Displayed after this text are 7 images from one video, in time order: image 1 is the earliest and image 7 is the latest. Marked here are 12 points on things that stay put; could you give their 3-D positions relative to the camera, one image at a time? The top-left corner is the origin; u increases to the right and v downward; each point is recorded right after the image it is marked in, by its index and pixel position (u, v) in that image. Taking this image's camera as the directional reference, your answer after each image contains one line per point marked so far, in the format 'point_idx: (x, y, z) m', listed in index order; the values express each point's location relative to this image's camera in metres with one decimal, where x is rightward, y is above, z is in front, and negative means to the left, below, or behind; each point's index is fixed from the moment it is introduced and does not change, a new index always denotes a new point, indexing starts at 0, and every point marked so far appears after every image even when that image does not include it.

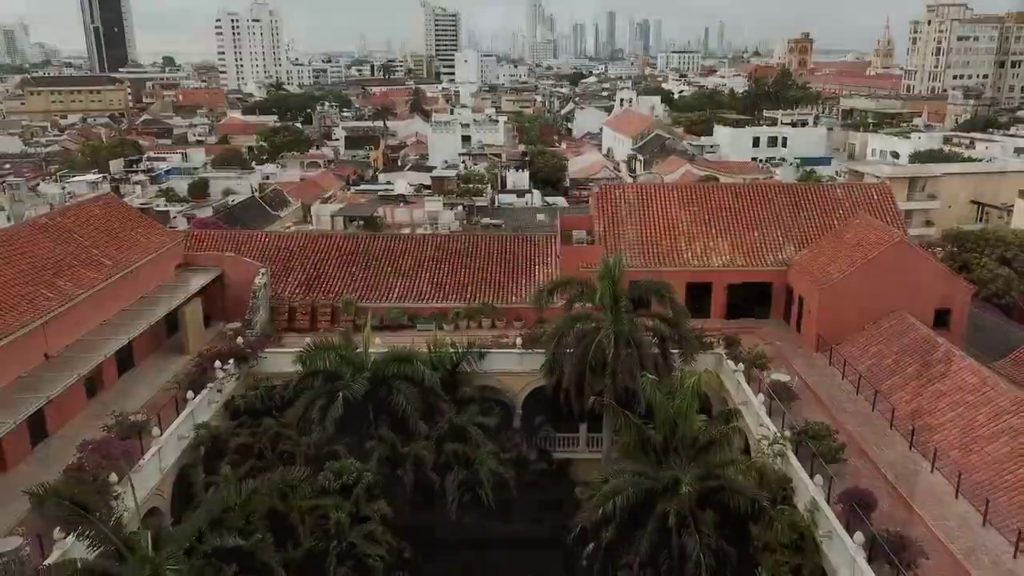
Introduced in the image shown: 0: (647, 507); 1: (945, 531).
0: (+2.6, -4.2, +18.4) m
1: (+8.0, -4.5, +17.8) m
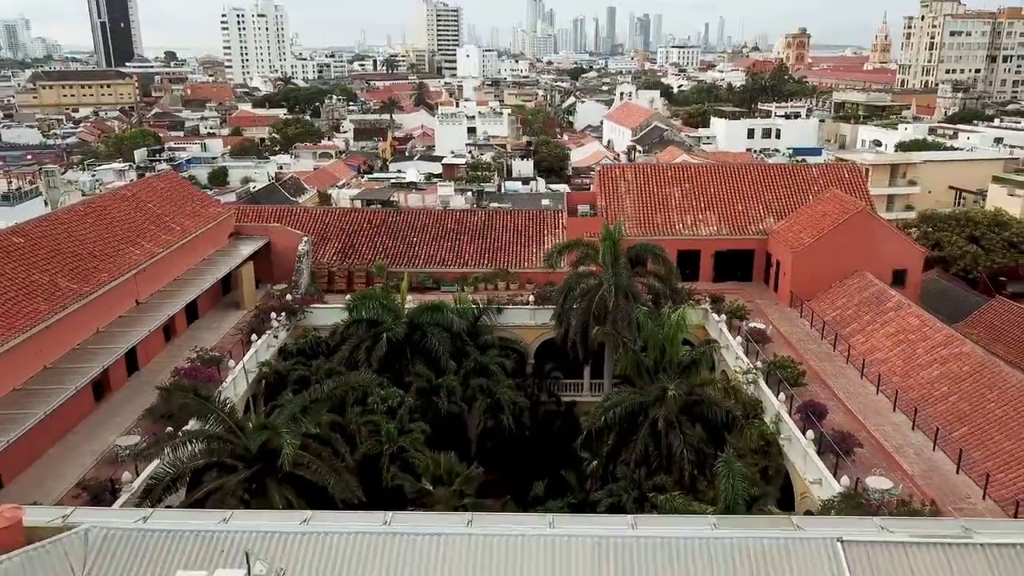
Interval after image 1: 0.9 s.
0: (+3.0, -3.0, +22.7) m
1: (+8.5, -3.3, +22.1) m
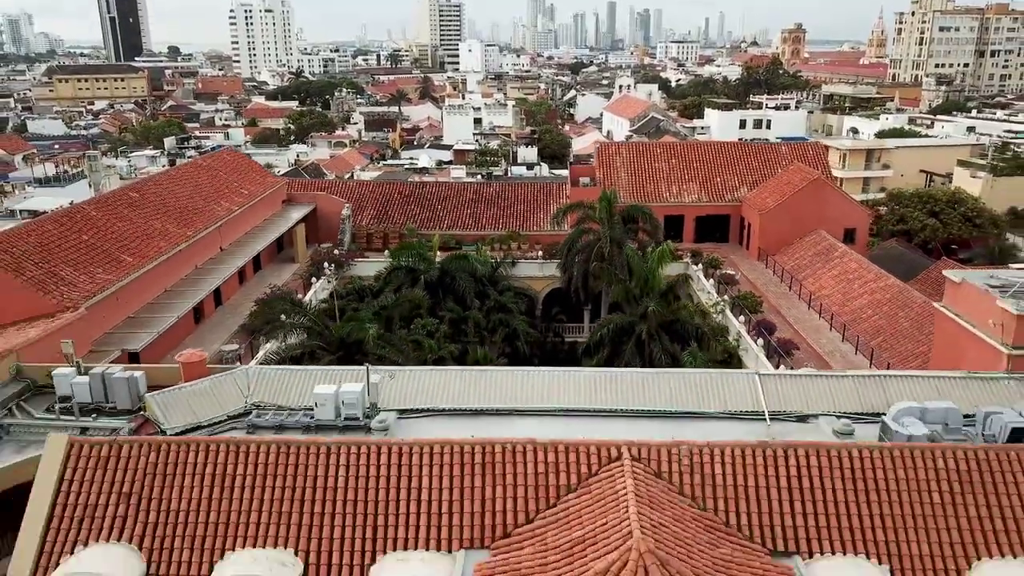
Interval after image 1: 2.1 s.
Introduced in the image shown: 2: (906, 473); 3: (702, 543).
0: (+3.5, -1.3, +28.9) m
1: (+9.0, -1.6, +28.3) m
2: (+5.9, -2.7, +14.4) m
3: (+2.5, -3.4, +12.8) m
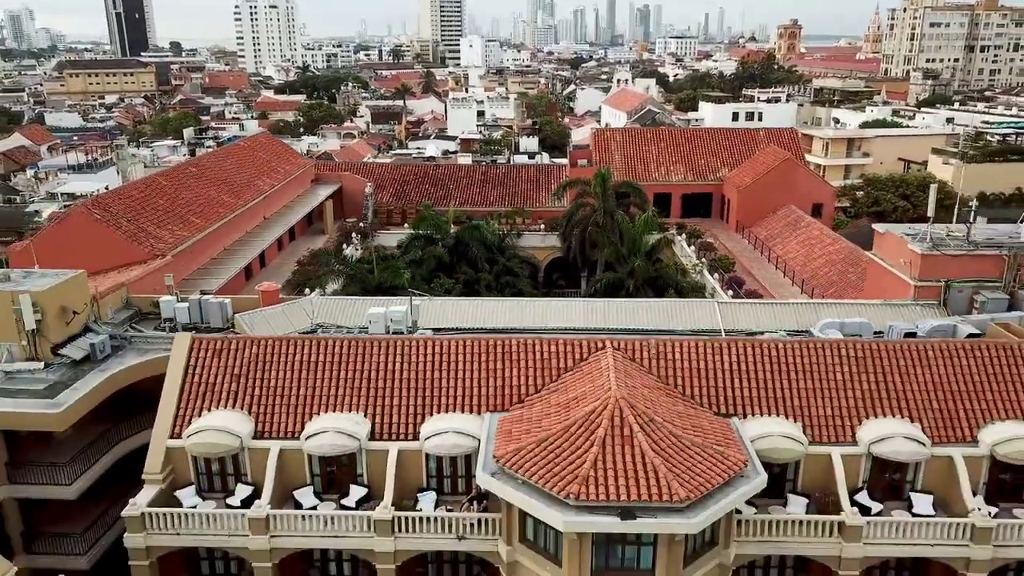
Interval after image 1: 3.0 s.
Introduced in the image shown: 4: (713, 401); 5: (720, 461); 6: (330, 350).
0: (+3.7, +0.1, +33.8) m
1: (+9.2, -0.2, +33.1) m
2: (+6.2, -1.4, +19.3) m
3: (+2.8, -2.1, +17.7) m
4: (+3.8, -2.2, +18.5) m
5: (+3.5, -2.9, +15.8) m
6: (-3.8, -1.3, +19.9) m
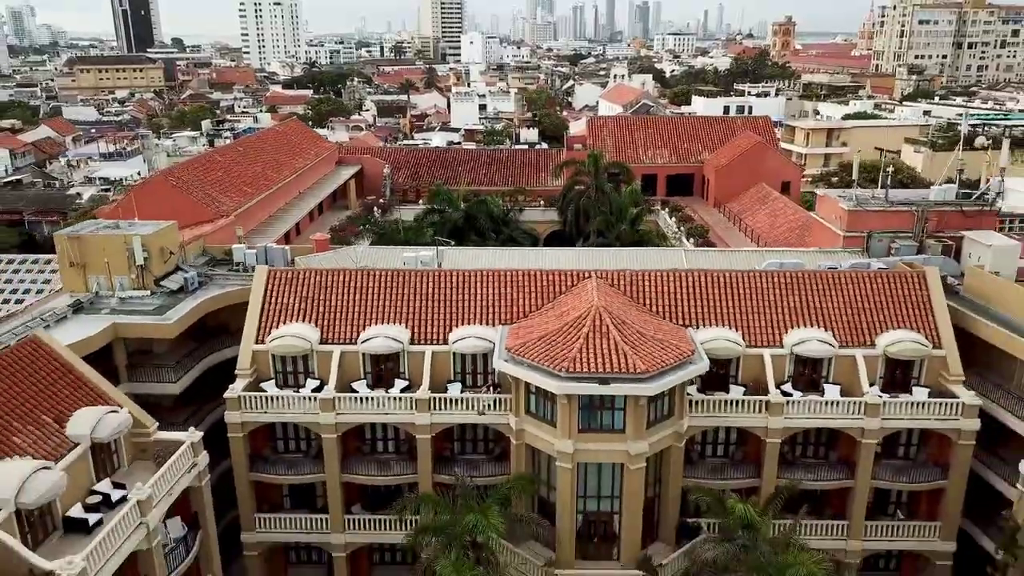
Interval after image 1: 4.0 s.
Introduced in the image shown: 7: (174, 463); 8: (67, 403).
0: (+3.9, +1.6, +39.3) m
1: (+9.4, +1.3, +38.7) m
2: (+6.3, +0.1, +24.8) m
3: (+3.0, -0.6, +23.2) m
4: (+4.0, -0.7, +24.0) m
5: (+3.6, -1.4, +21.4) m
6: (-3.6, +0.2, +25.4) m
7: (-6.8, -3.5, +19.4) m
8: (-8.8, -2.3, +19.1) m
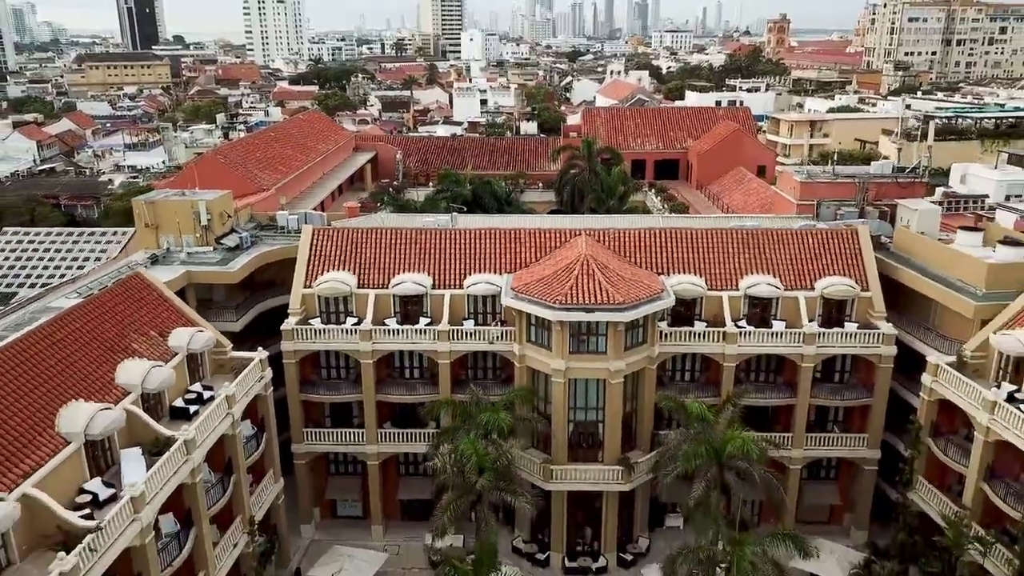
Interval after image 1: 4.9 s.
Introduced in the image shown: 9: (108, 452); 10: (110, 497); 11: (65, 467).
0: (+4.0, +3.1, +44.4) m
1: (+9.5, +2.7, +43.8) m
2: (+6.4, +1.5, +29.9) m
3: (+3.1, +0.8, +28.3) m
4: (+4.1, +0.7, +29.1) m
5: (+3.7, 0.0, +26.5) m
6: (-3.5, +1.6, +30.5) m
7: (-6.7, -2.1, +24.4) m
8: (-8.7, -0.9, +24.1) m
9: (-8.3, -3.4, +19.8) m
10: (-7.6, -4.0, +18.2) m
11: (-8.4, -3.4, +18.1) m
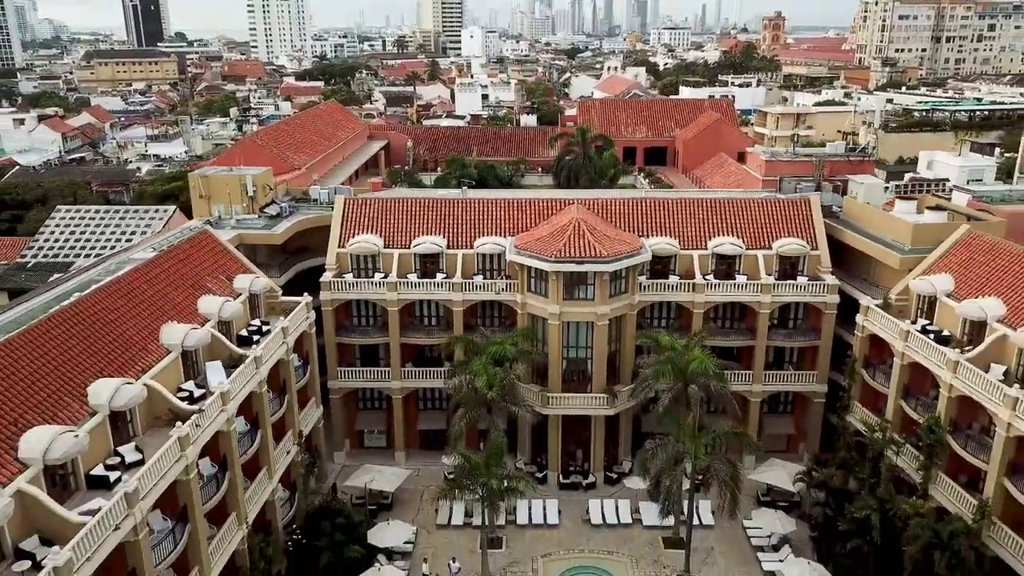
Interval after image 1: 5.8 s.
0: (+4.1, +4.5, +49.5) m
1: (+9.6, +4.2, +48.9) m
2: (+6.5, +2.9, +35.0) m
3: (+3.2, +2.2, +33.4) m
4: (+4.2, +2.1, +34.2) m
5: (+3.8, +1.4, +31.6) m
6: (-3.4, +3.0, +35.6) m
7: (-6.6, -0.7, +29.6) m
8: (-8.6, +0.5, +29.3) m
9: (-8.2, -2.0, +24.9) m
10: (-7.5, -2.6, +23.4) m
11: (-8.3, -2.0, +23.3) m
